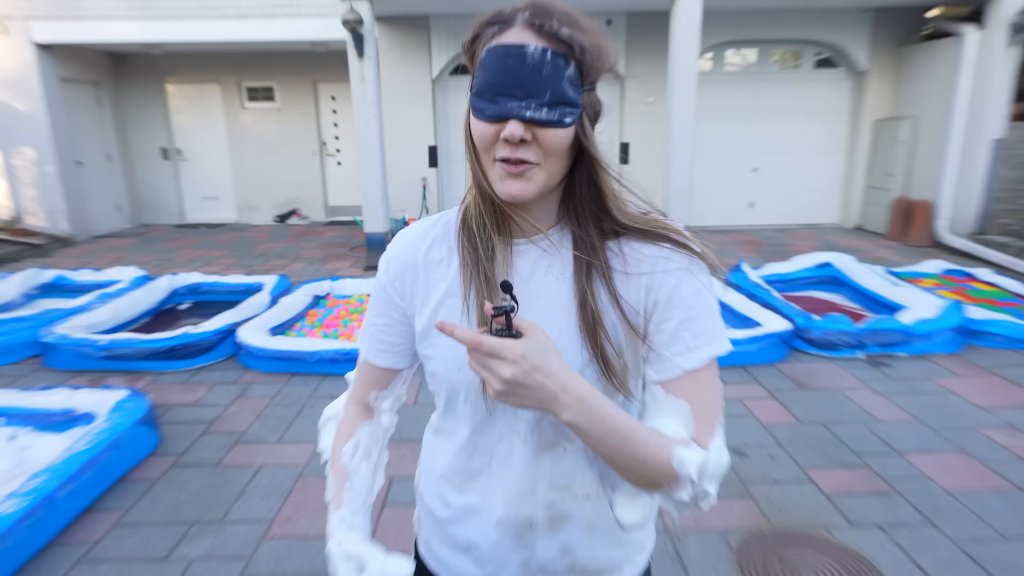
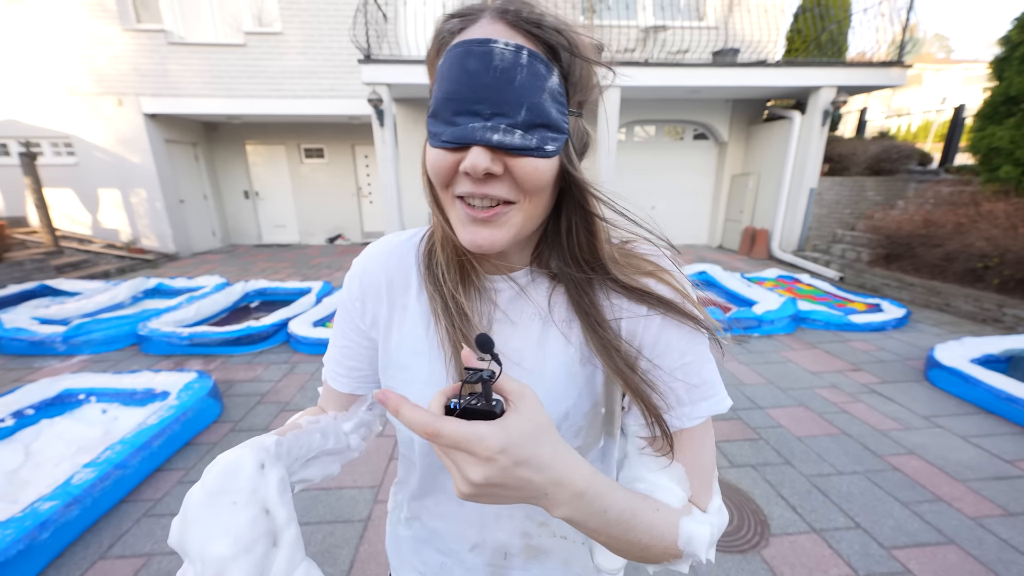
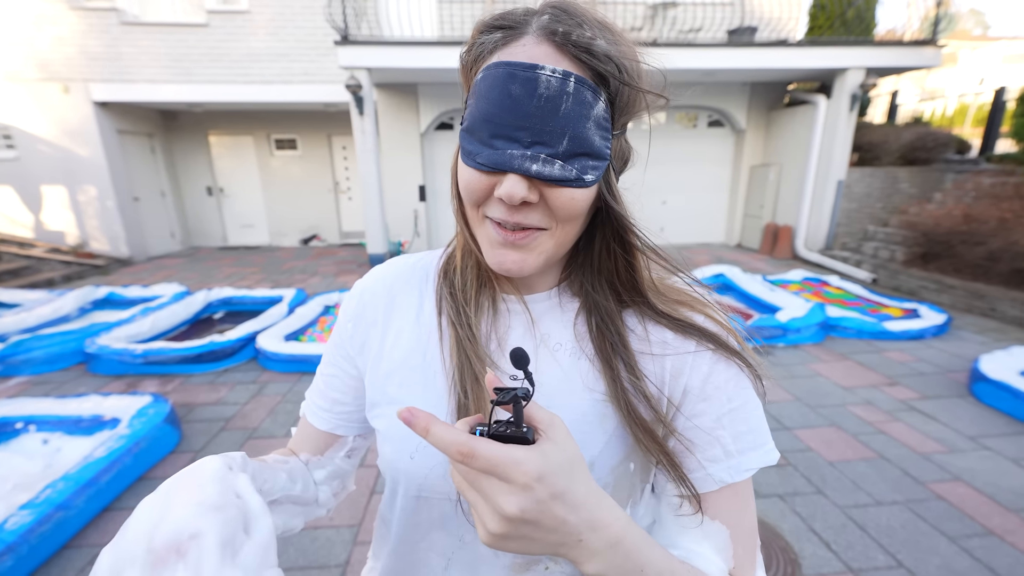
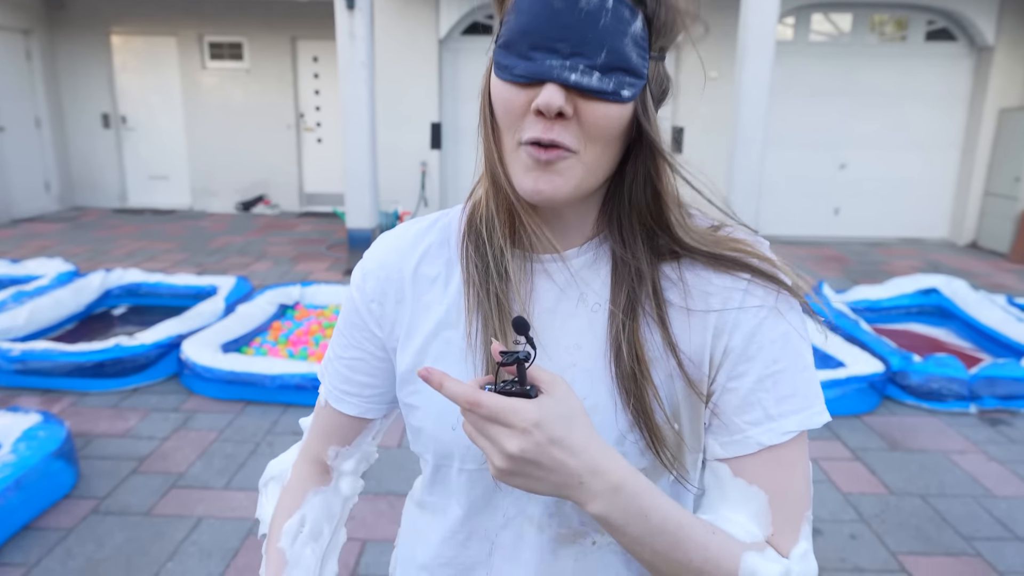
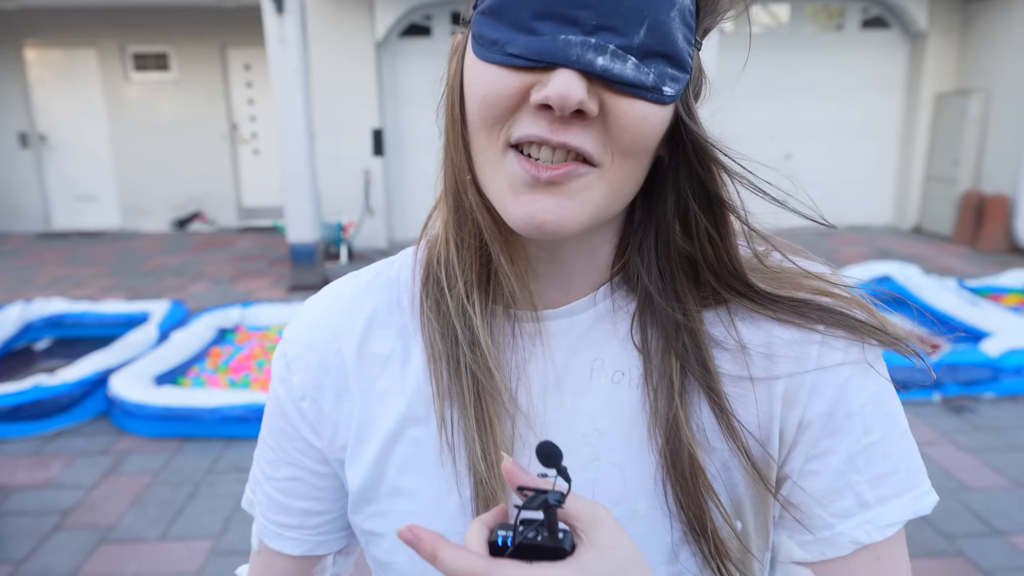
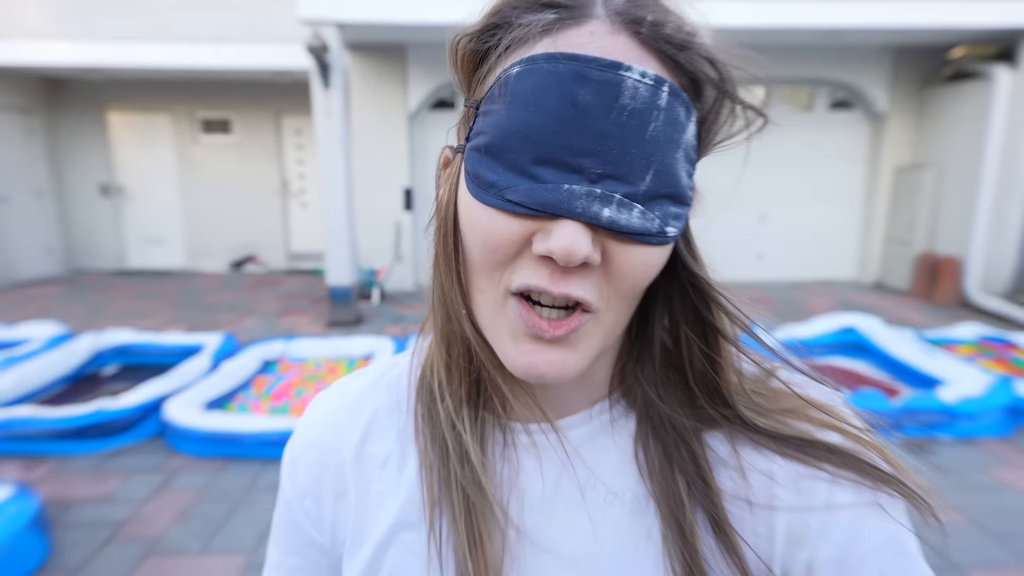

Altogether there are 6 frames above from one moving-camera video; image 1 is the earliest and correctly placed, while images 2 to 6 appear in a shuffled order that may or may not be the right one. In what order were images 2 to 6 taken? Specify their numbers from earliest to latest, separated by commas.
4, 5, 6, 3, 2
